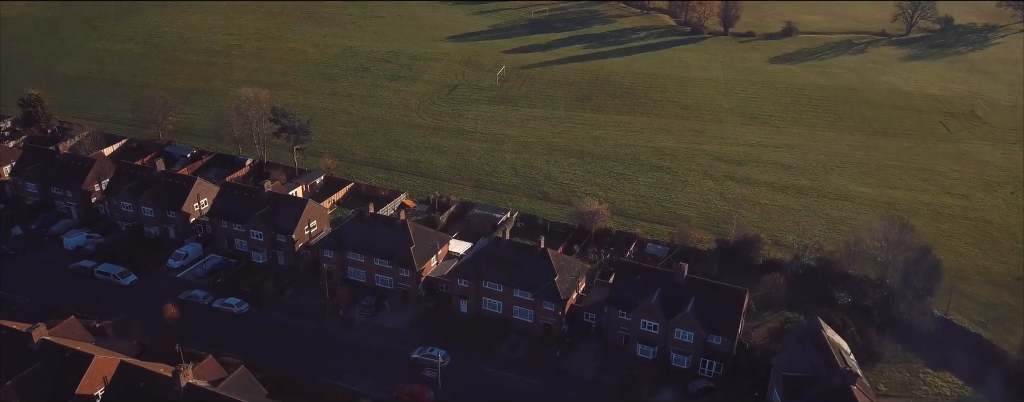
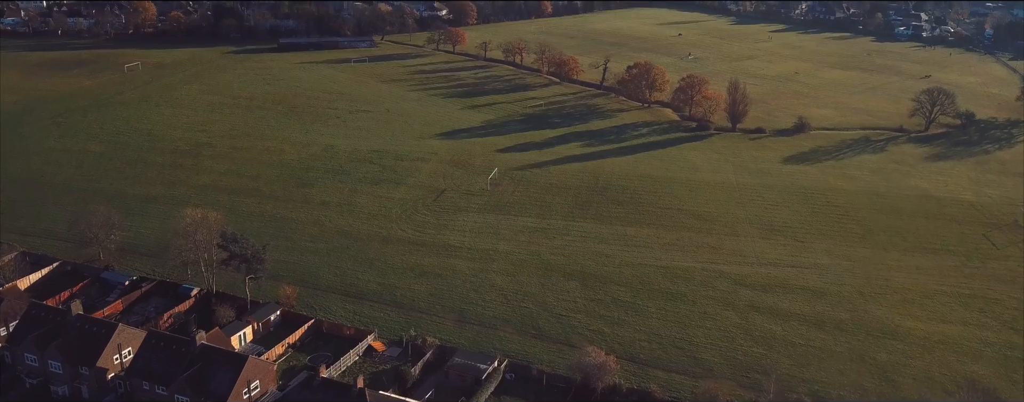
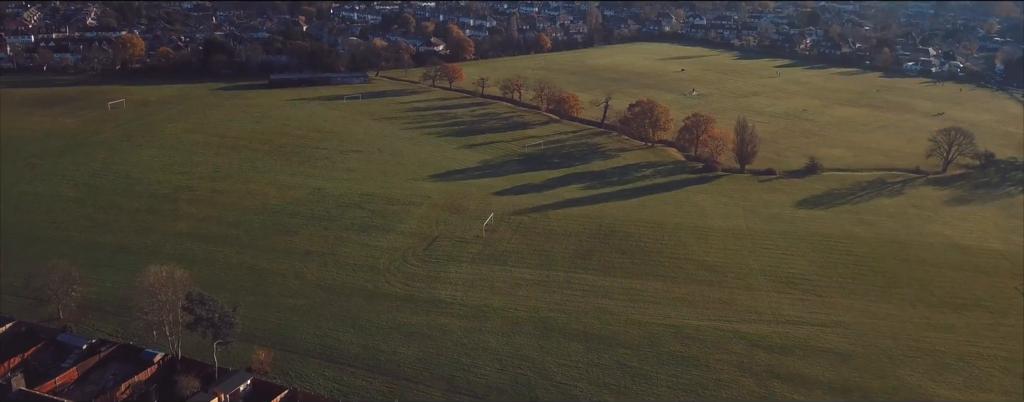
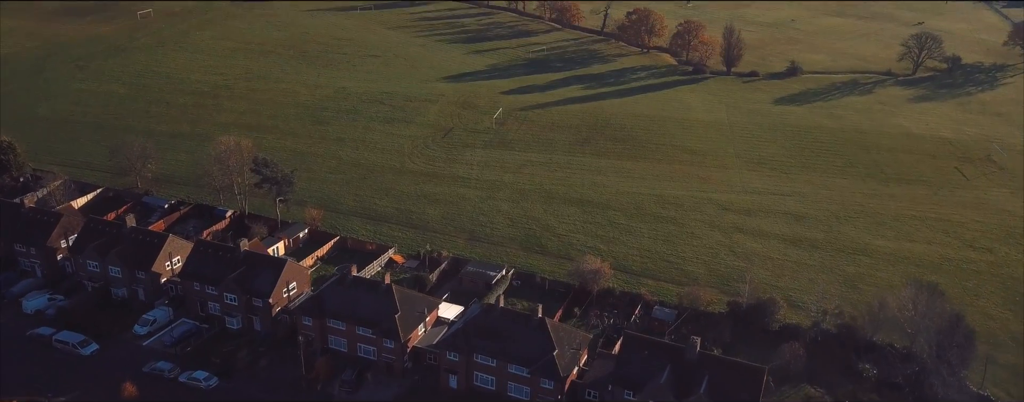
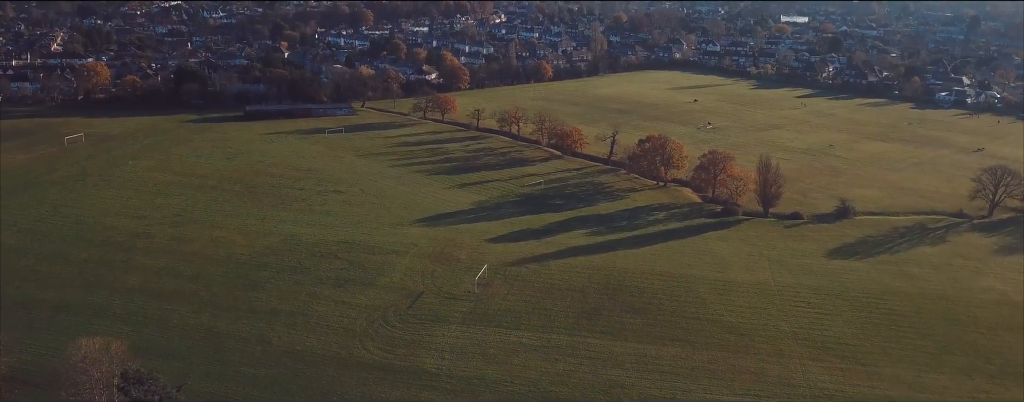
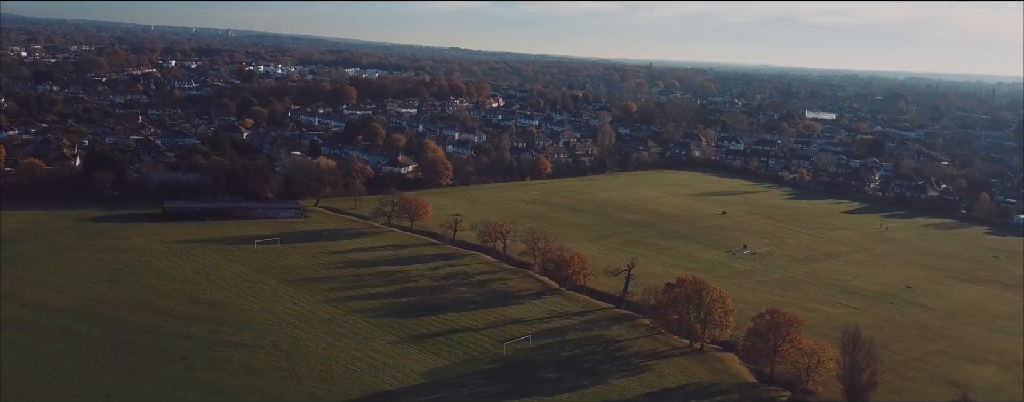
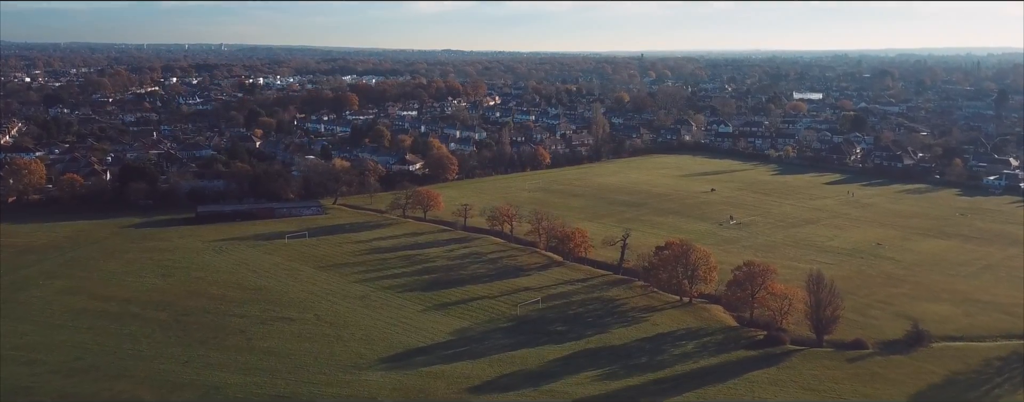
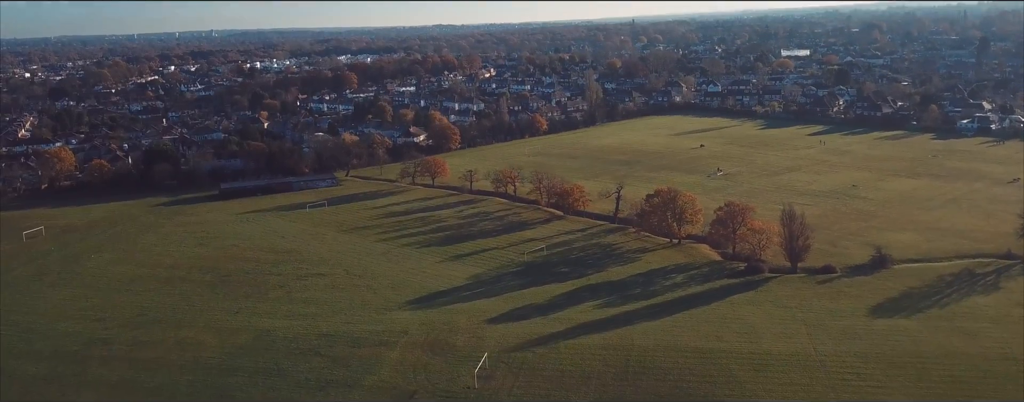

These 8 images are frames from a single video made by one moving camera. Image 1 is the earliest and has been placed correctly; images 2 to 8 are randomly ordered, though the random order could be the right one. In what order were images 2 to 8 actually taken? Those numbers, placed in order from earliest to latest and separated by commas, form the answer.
4, 2, 3, 5, 8, 7, 6
